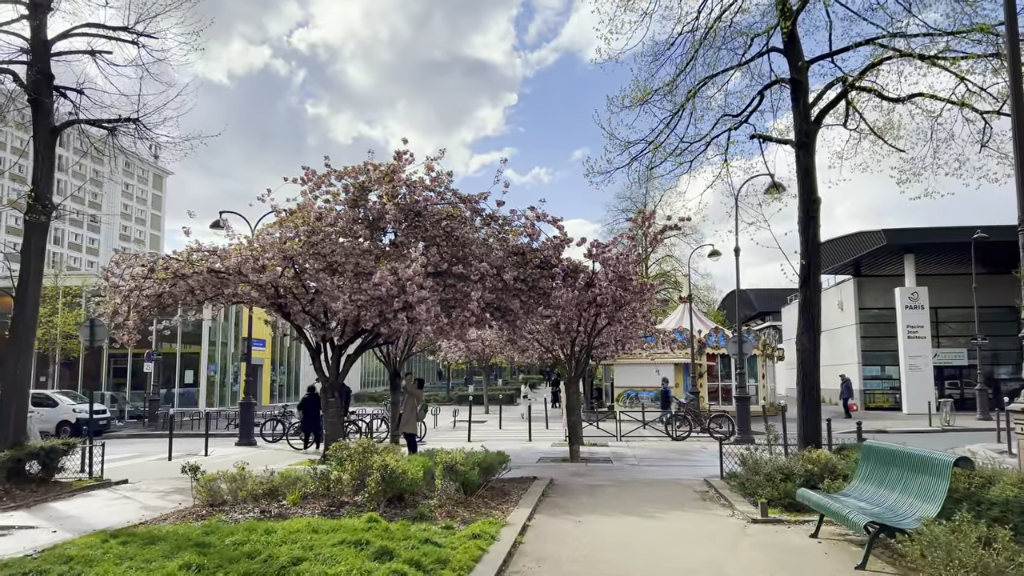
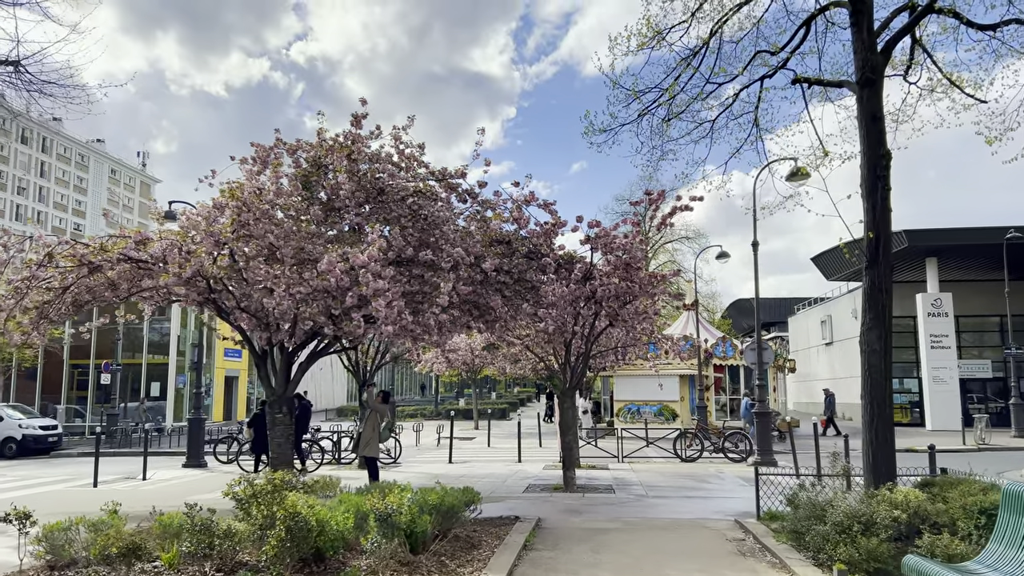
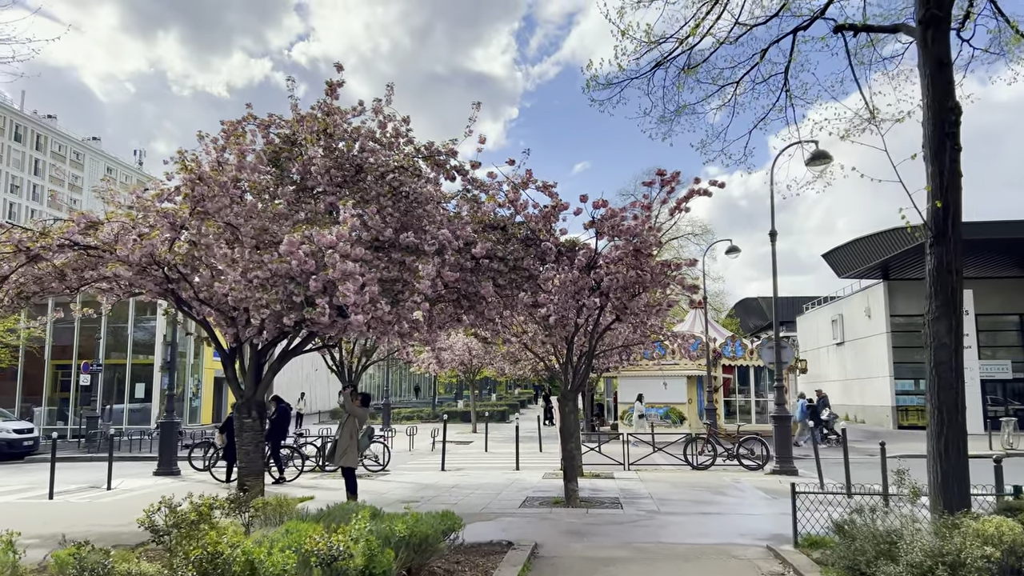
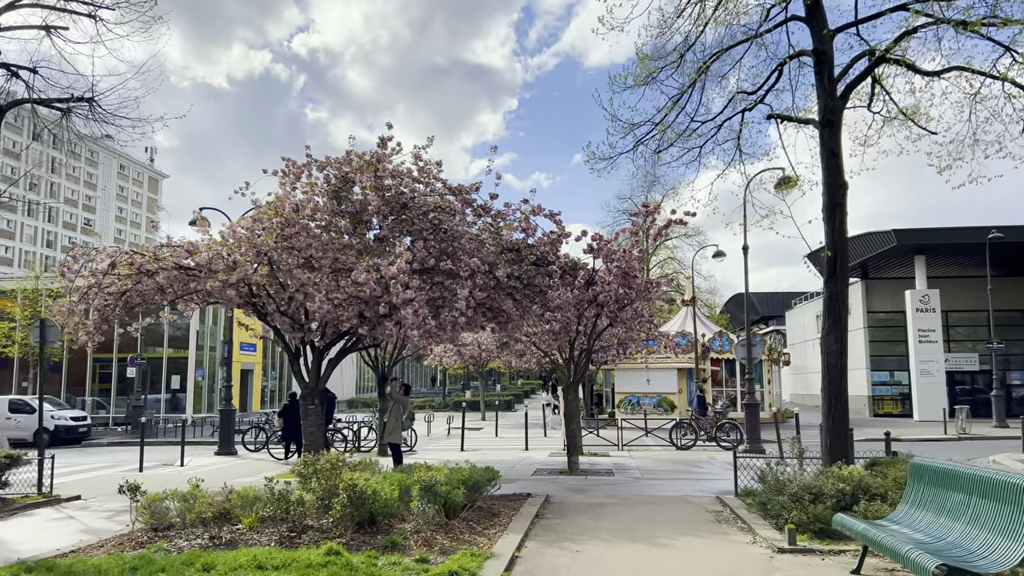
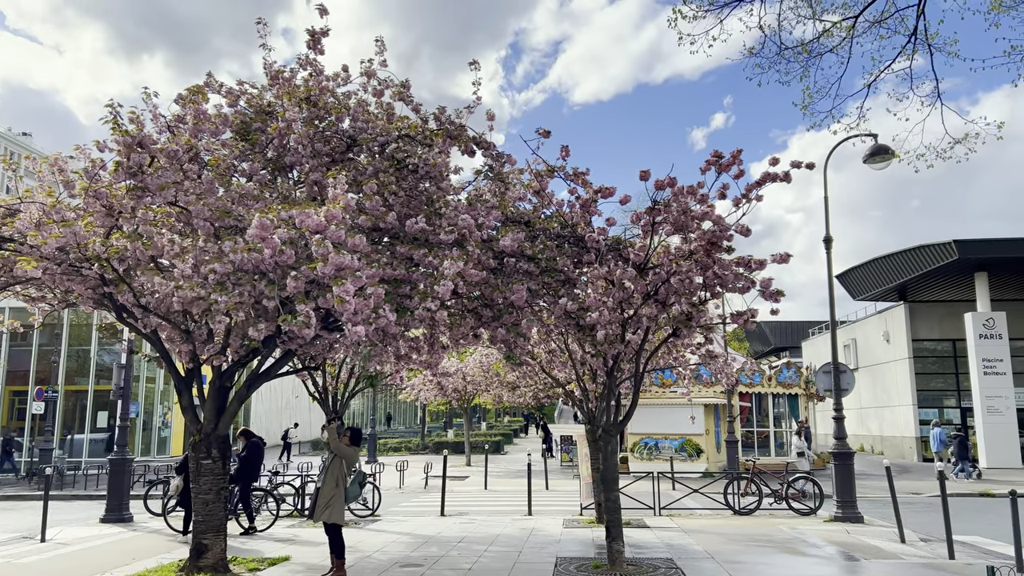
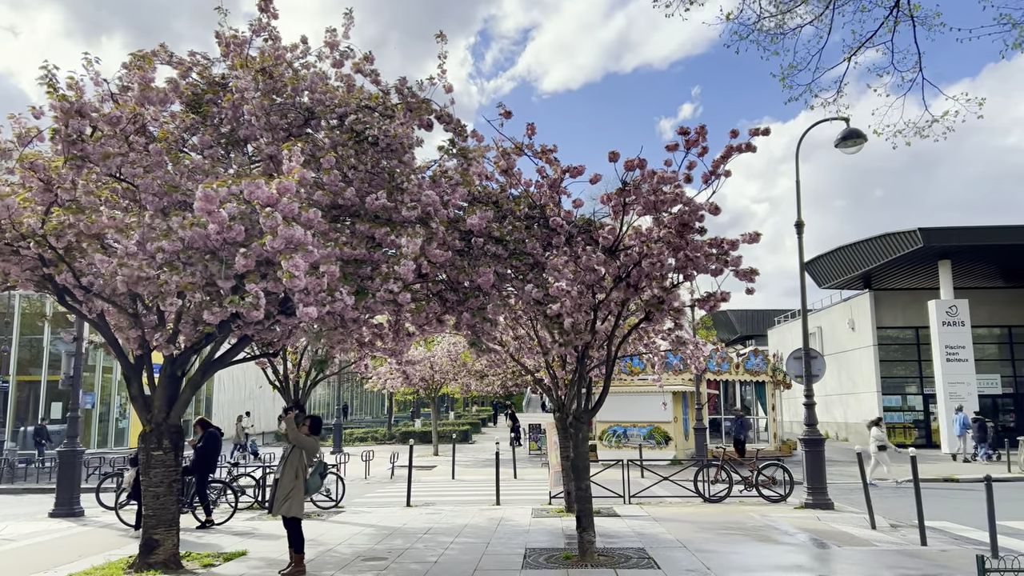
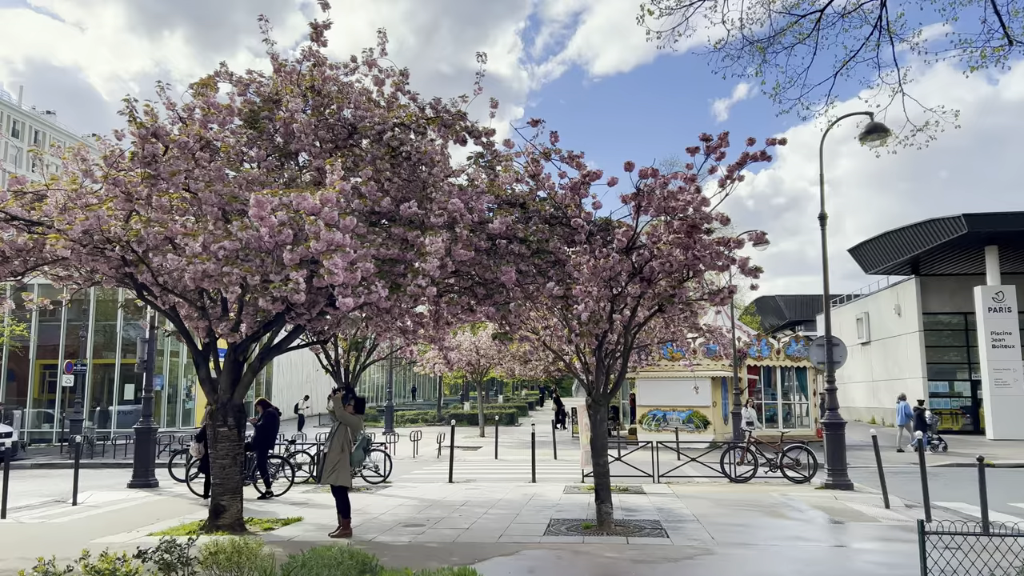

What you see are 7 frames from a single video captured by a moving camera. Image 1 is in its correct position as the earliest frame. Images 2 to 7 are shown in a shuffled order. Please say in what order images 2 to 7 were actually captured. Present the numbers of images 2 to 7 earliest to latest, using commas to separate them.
4, 2, 3, 7, 5, 6
